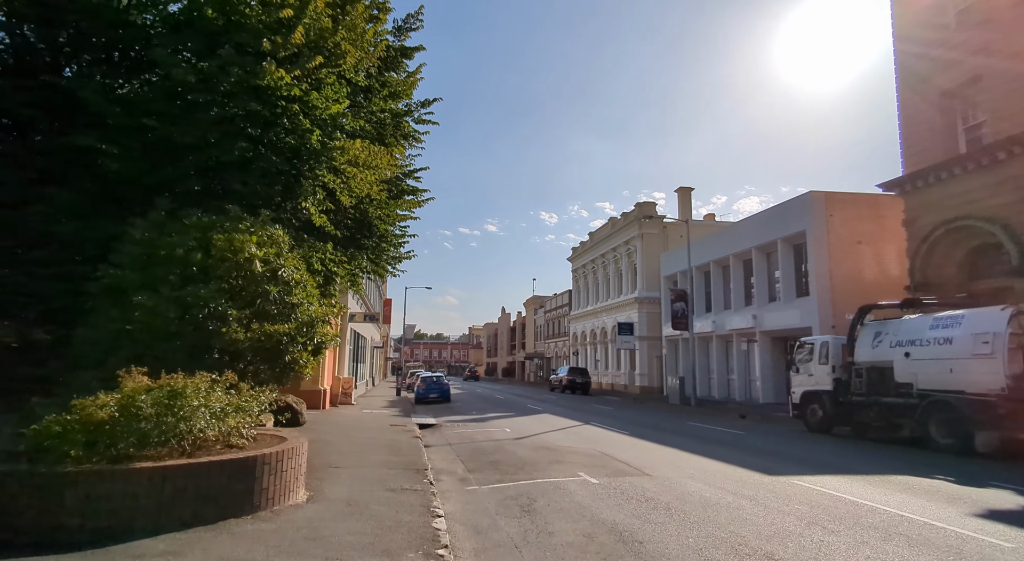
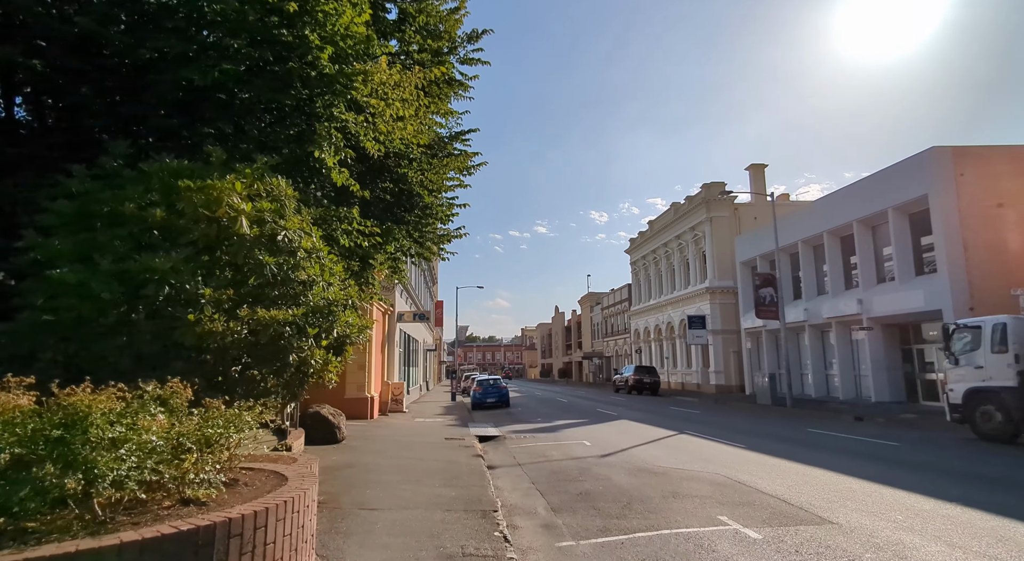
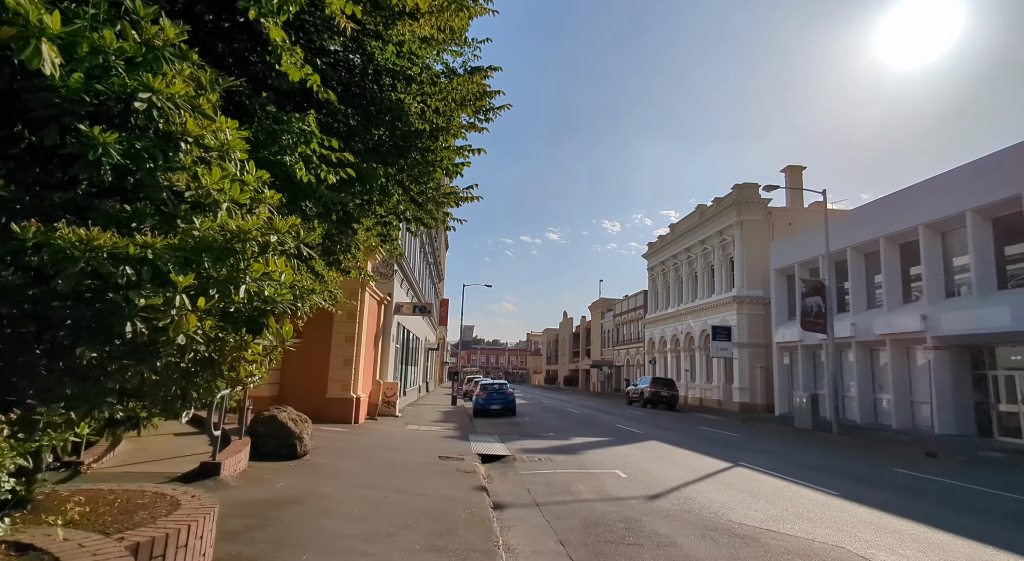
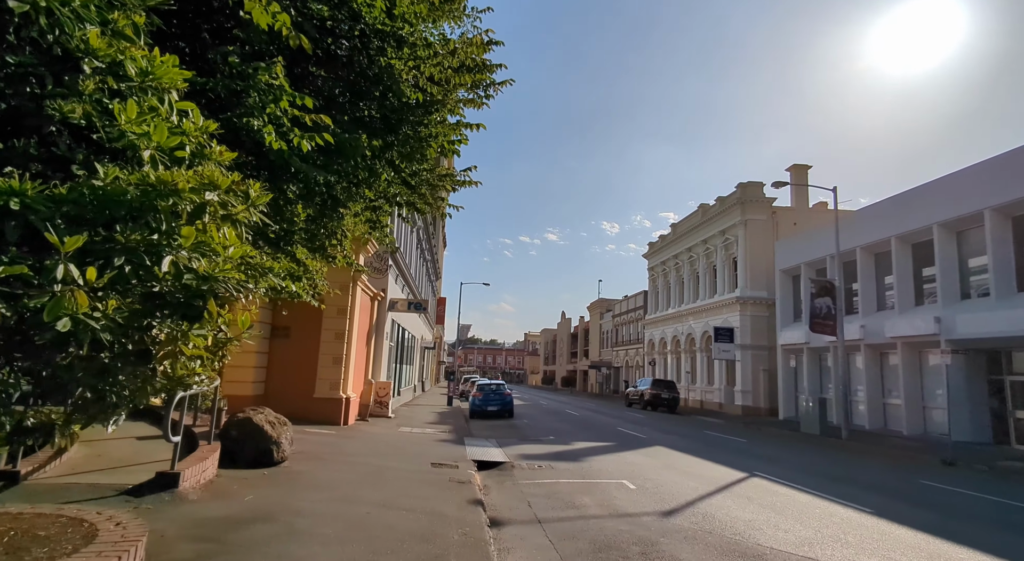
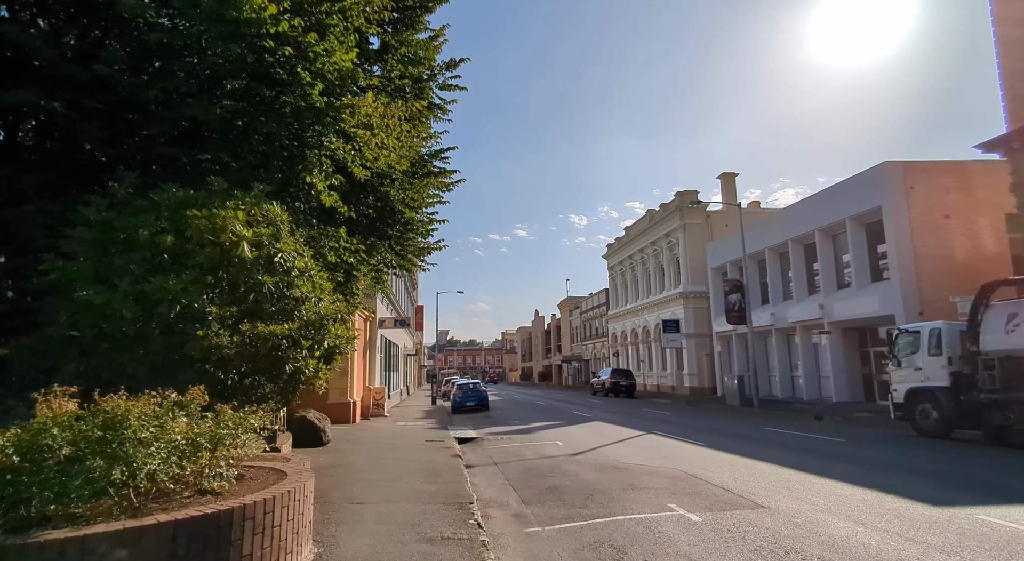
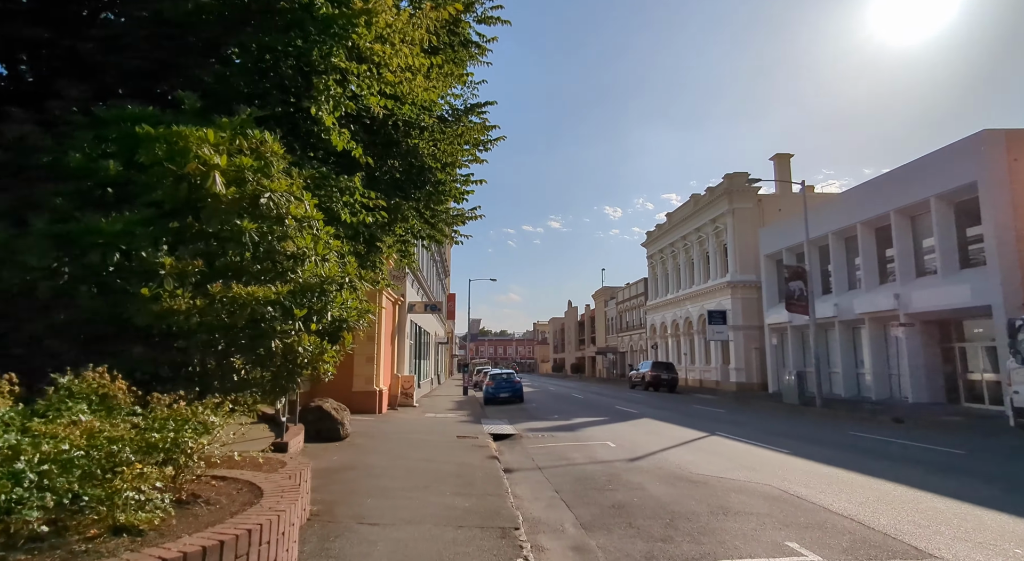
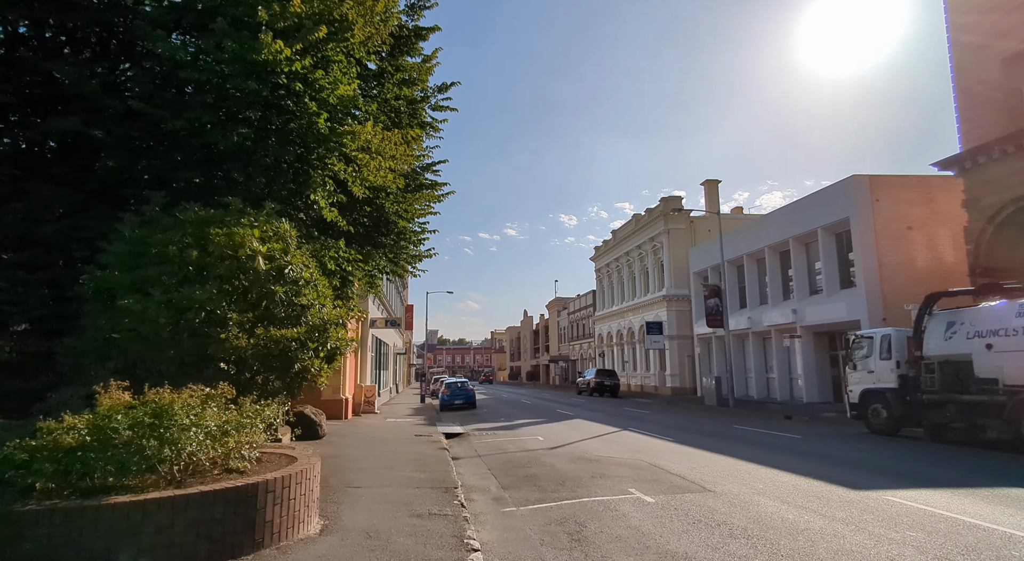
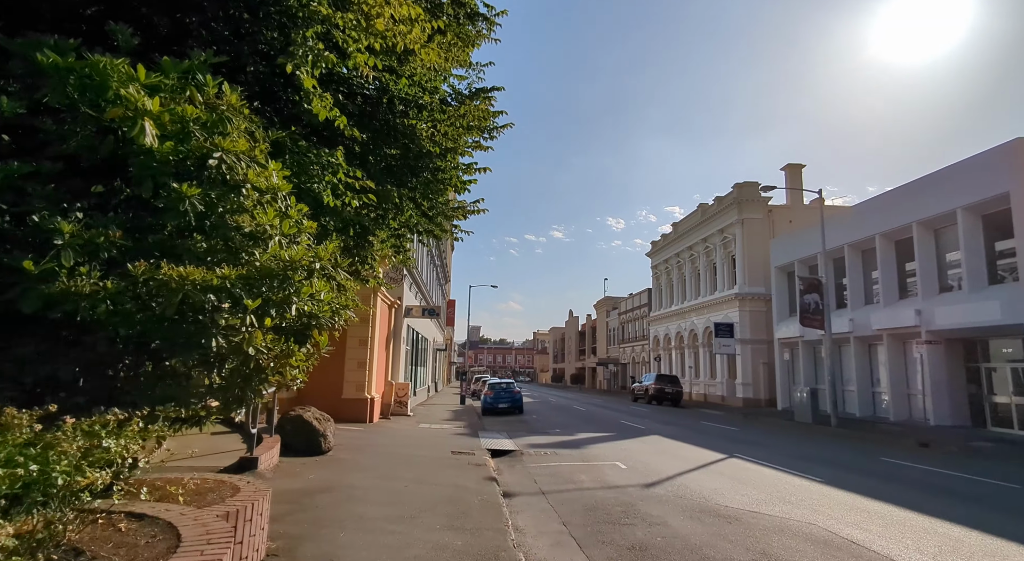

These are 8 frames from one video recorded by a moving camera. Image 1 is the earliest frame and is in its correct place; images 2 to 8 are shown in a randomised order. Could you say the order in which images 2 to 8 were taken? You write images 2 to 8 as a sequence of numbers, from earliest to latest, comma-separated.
7, 5, 2, 6, 8, 3, 4
